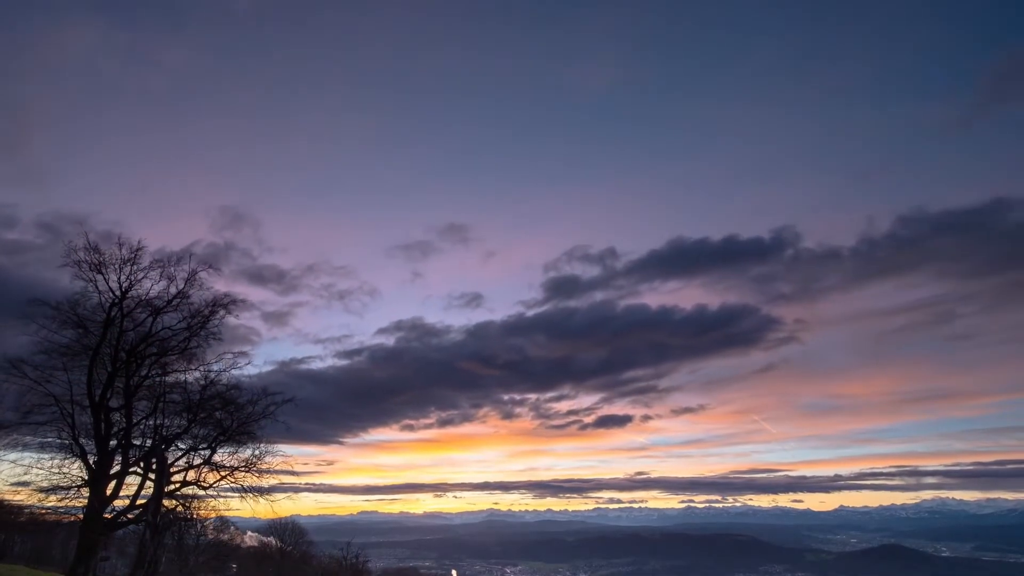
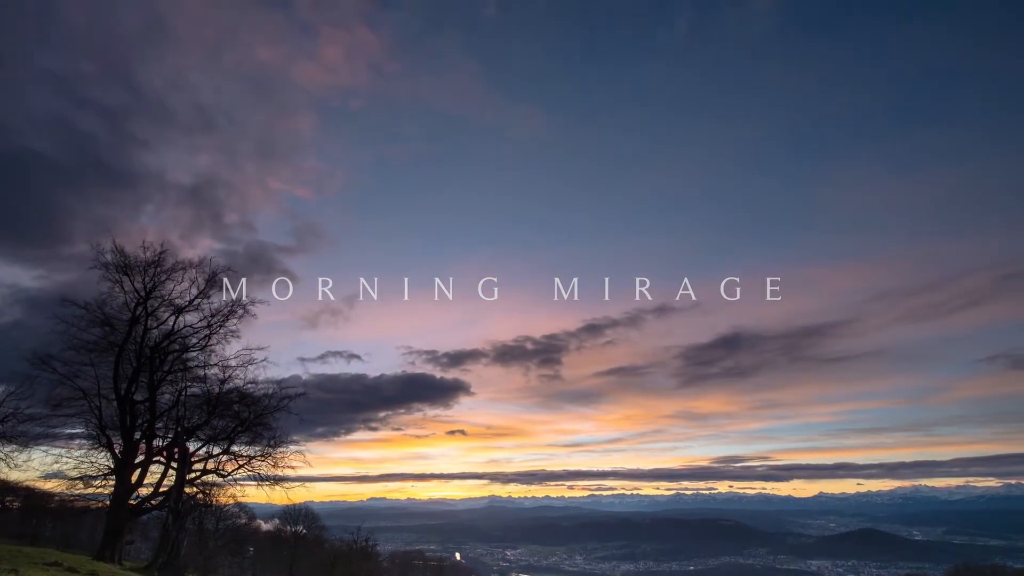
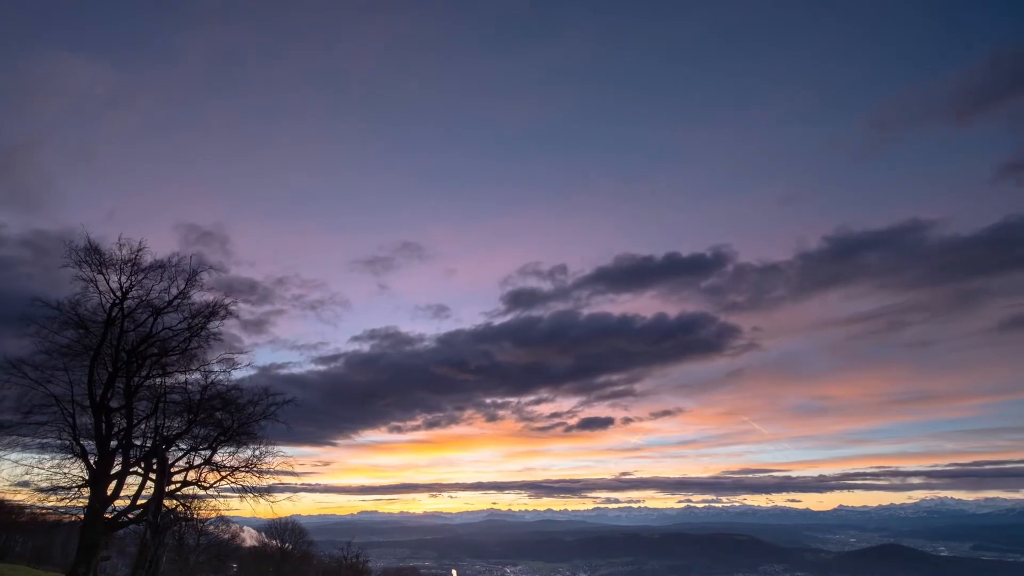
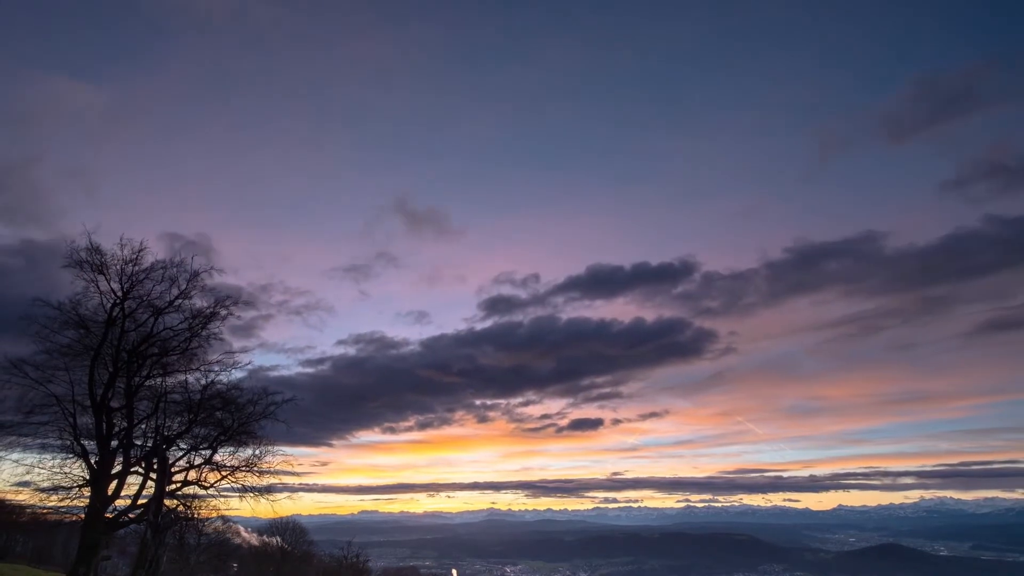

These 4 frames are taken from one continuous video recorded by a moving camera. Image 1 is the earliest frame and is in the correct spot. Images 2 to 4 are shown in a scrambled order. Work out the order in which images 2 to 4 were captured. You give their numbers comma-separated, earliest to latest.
3, 4, 2
